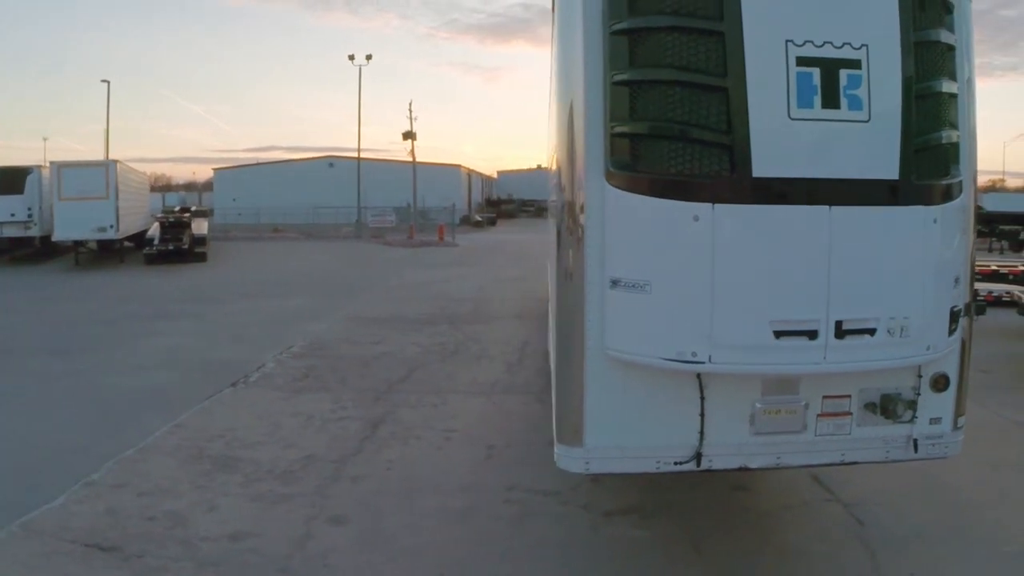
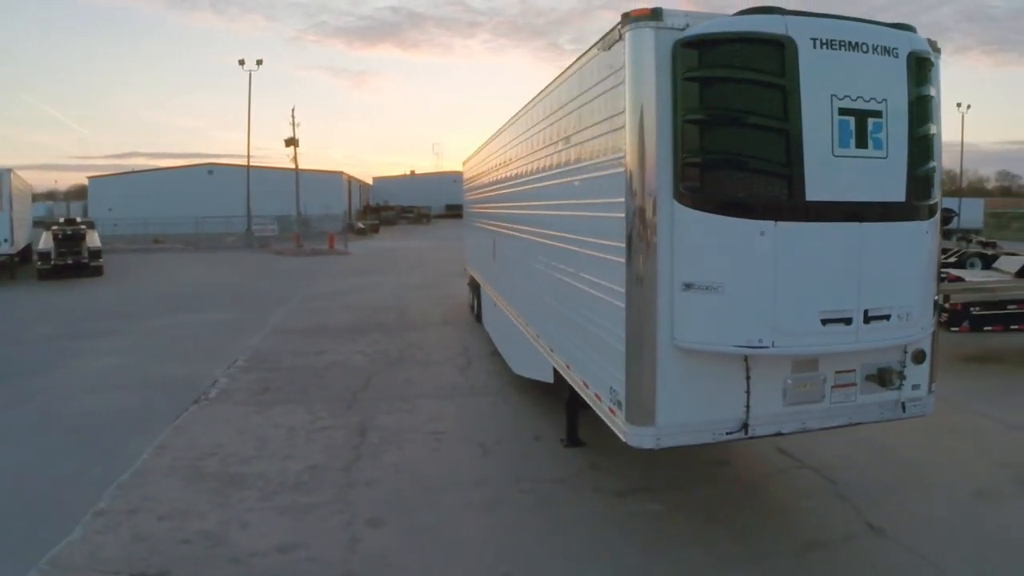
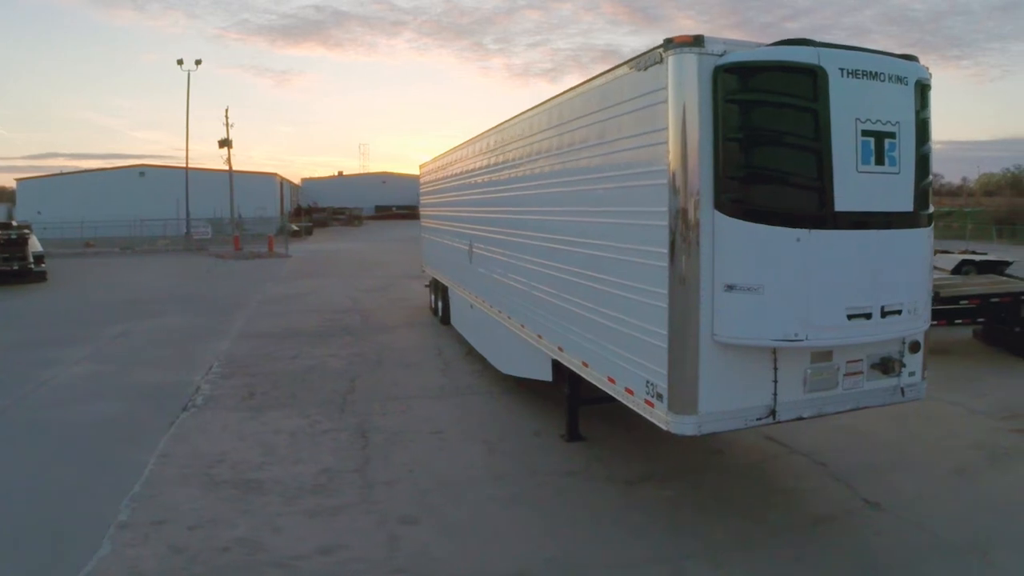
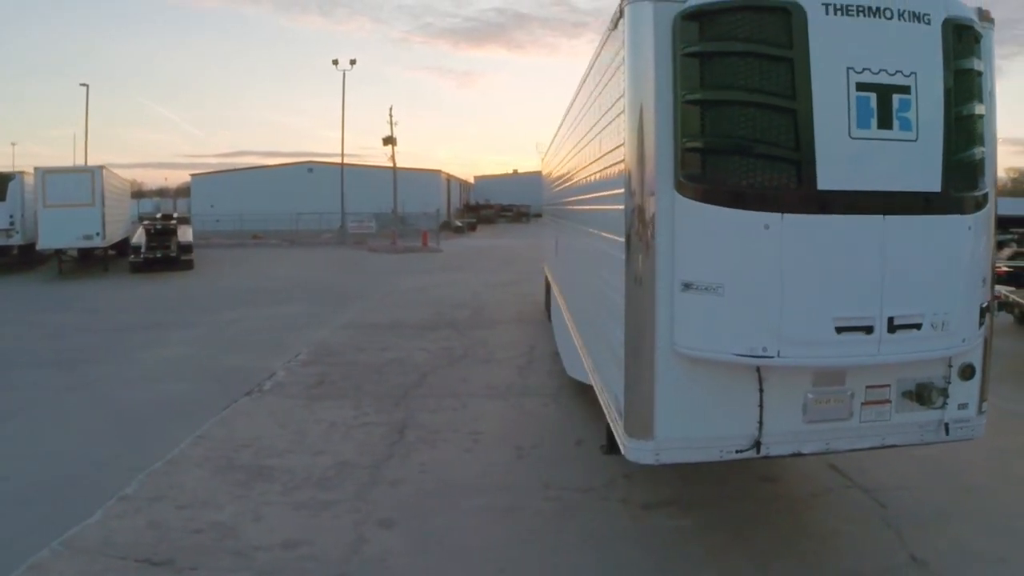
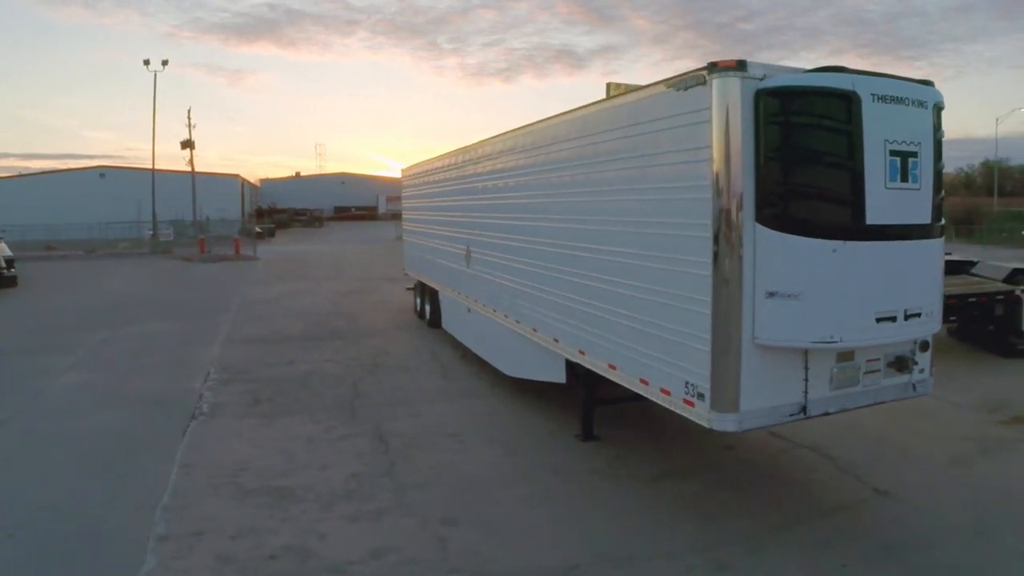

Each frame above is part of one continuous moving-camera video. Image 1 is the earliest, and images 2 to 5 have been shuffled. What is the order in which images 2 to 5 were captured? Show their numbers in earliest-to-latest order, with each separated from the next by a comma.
4, 2, 3, 5
